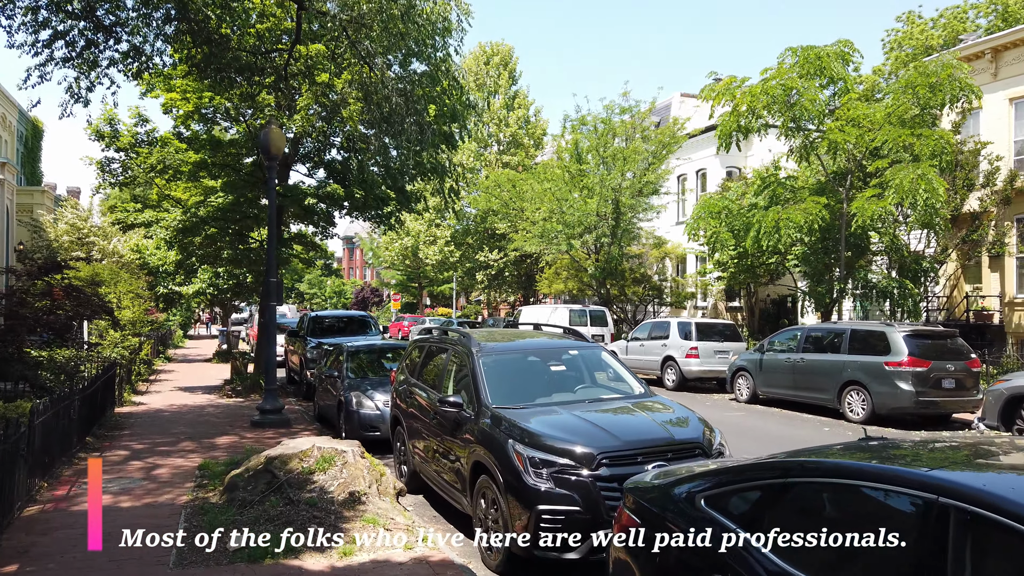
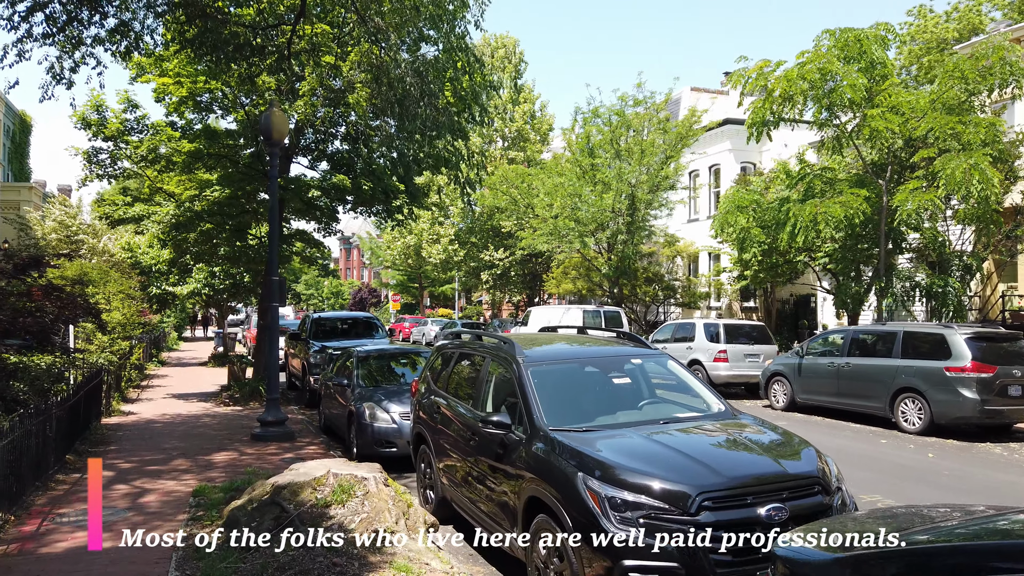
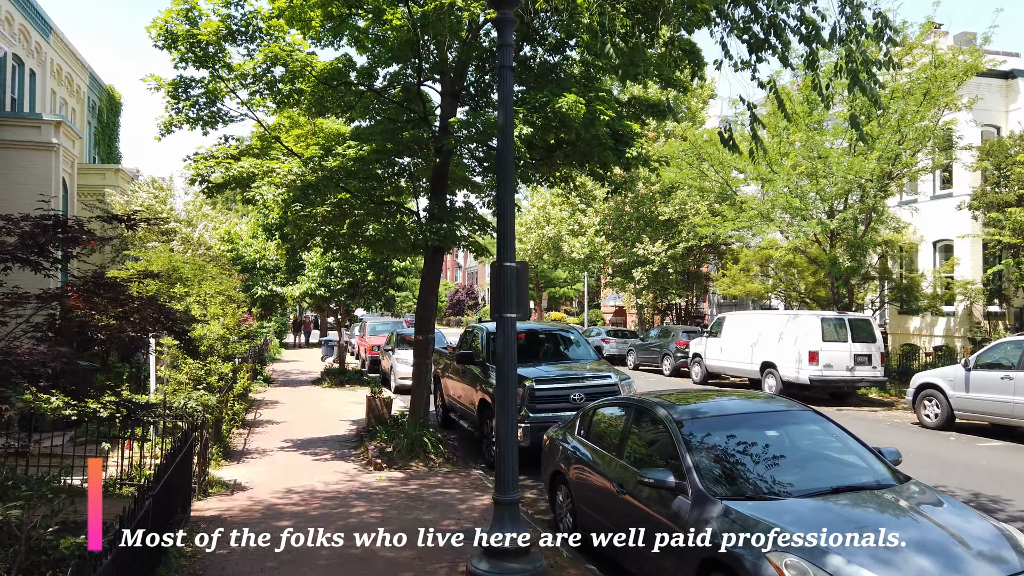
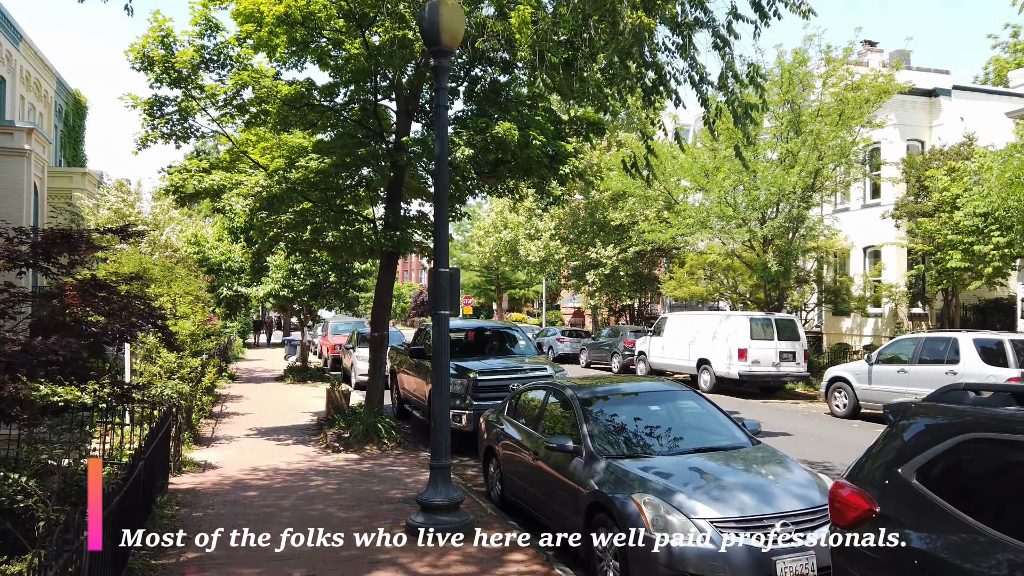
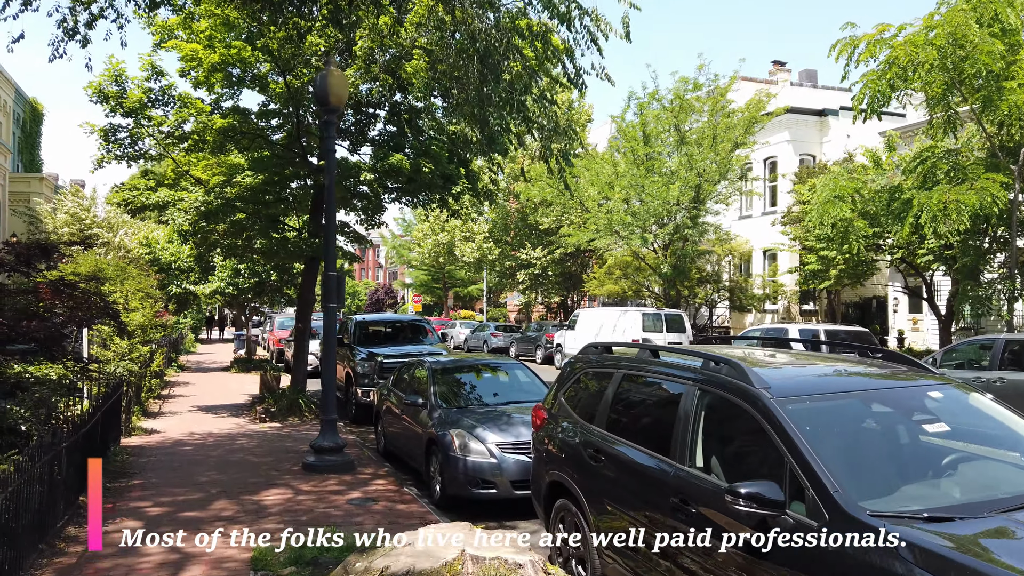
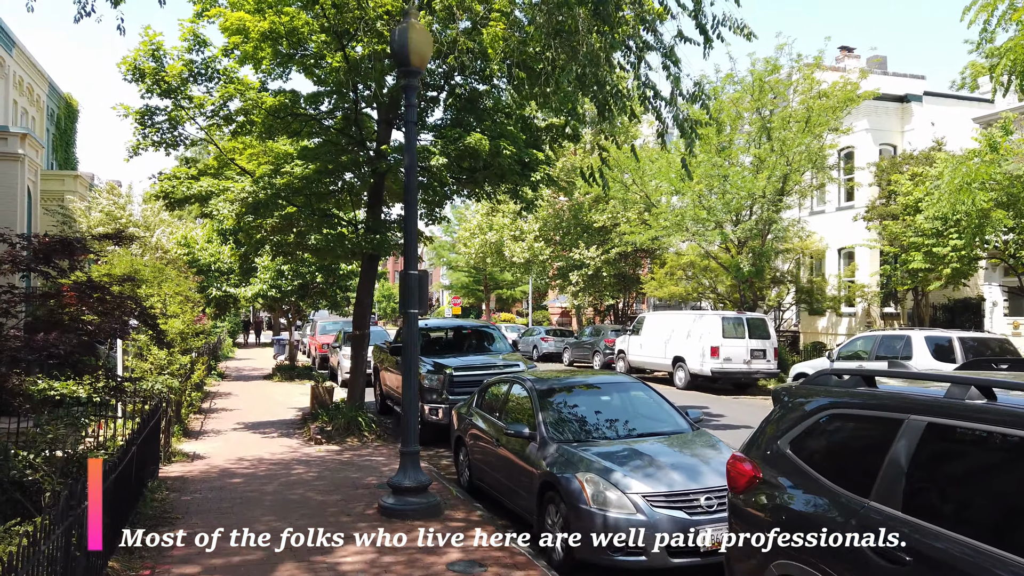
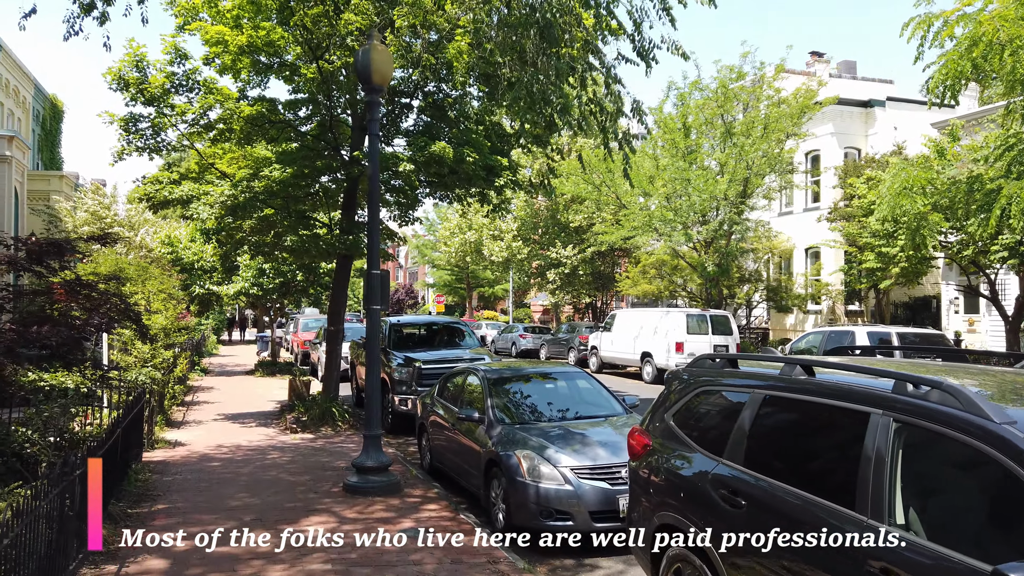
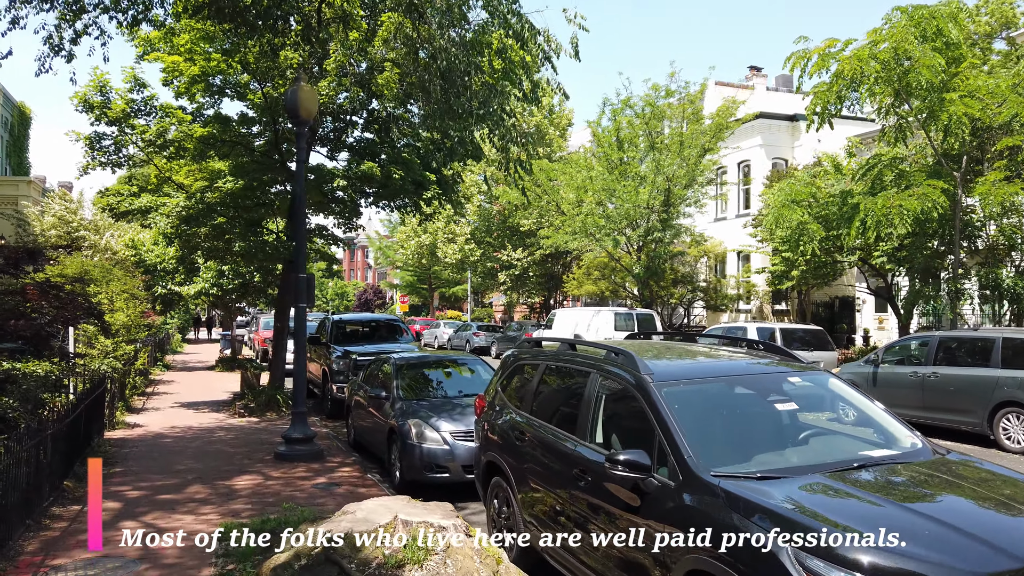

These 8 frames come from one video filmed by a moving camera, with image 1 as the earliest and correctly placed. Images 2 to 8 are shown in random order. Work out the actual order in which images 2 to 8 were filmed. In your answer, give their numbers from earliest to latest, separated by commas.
2, 8, 5, 7, 6, 4, 3
